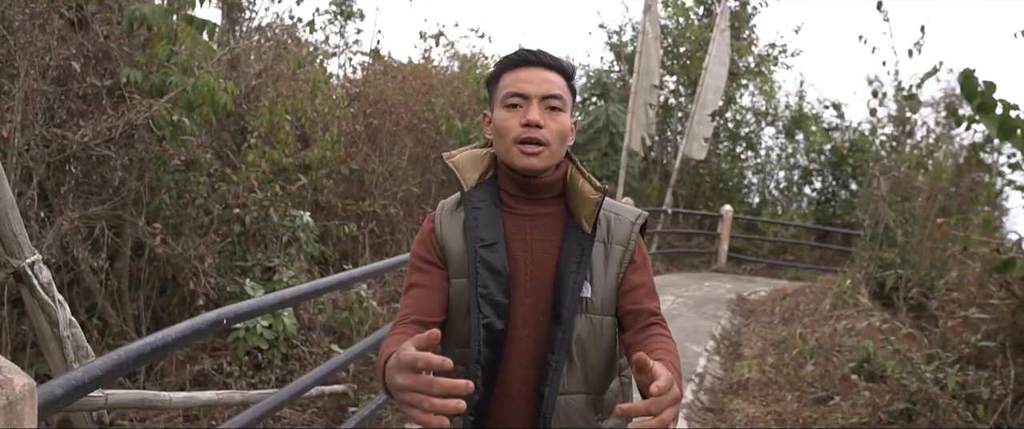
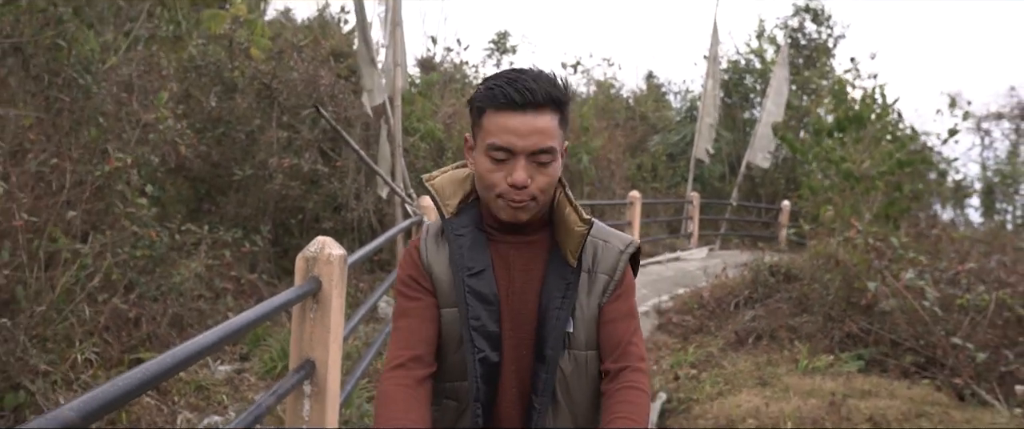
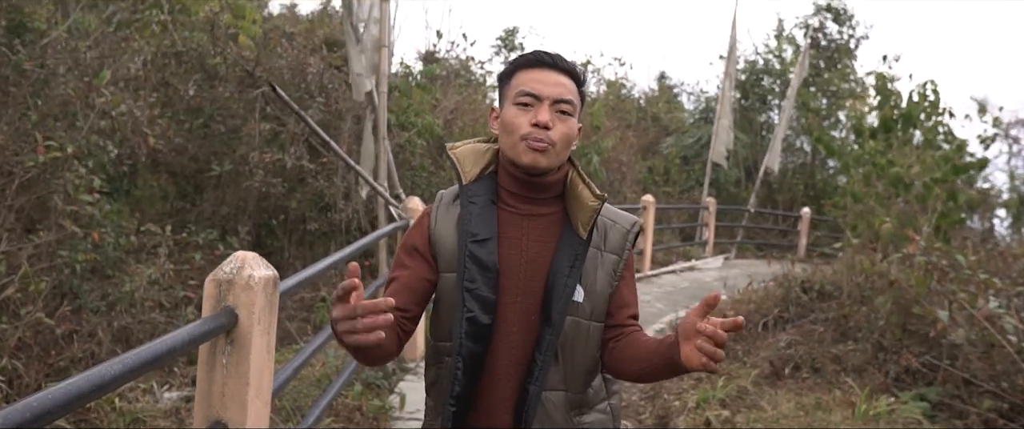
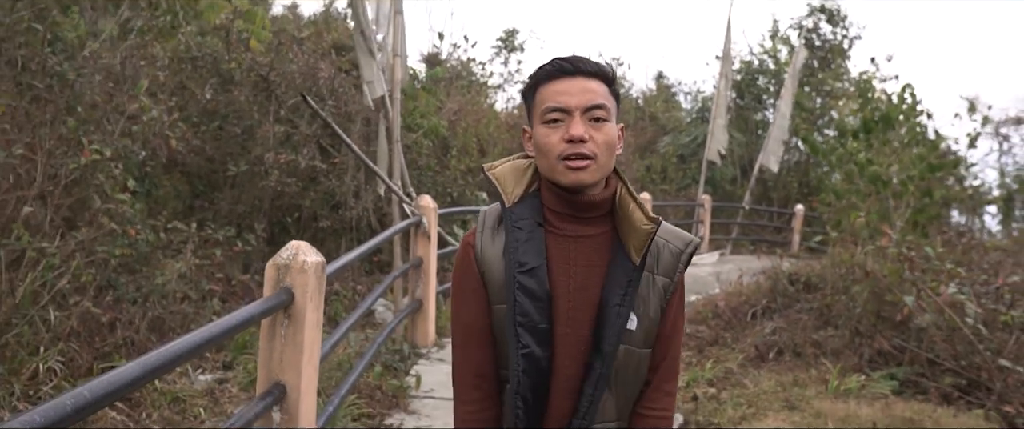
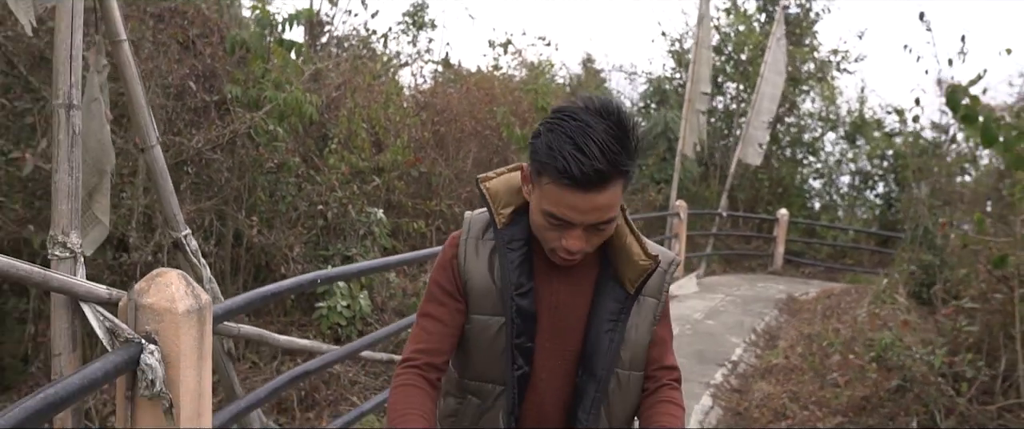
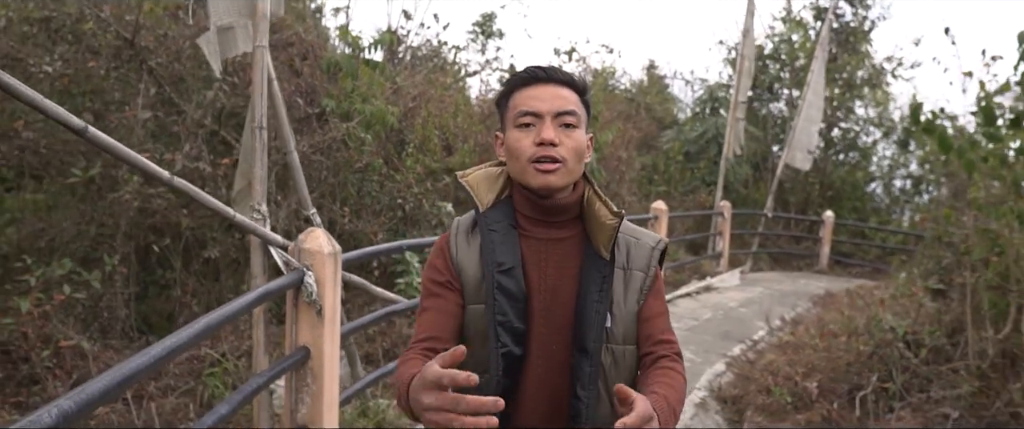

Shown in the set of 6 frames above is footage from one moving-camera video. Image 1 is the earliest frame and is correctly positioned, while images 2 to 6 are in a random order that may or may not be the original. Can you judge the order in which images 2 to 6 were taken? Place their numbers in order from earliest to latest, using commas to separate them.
5, 6, 3, 4, 2
